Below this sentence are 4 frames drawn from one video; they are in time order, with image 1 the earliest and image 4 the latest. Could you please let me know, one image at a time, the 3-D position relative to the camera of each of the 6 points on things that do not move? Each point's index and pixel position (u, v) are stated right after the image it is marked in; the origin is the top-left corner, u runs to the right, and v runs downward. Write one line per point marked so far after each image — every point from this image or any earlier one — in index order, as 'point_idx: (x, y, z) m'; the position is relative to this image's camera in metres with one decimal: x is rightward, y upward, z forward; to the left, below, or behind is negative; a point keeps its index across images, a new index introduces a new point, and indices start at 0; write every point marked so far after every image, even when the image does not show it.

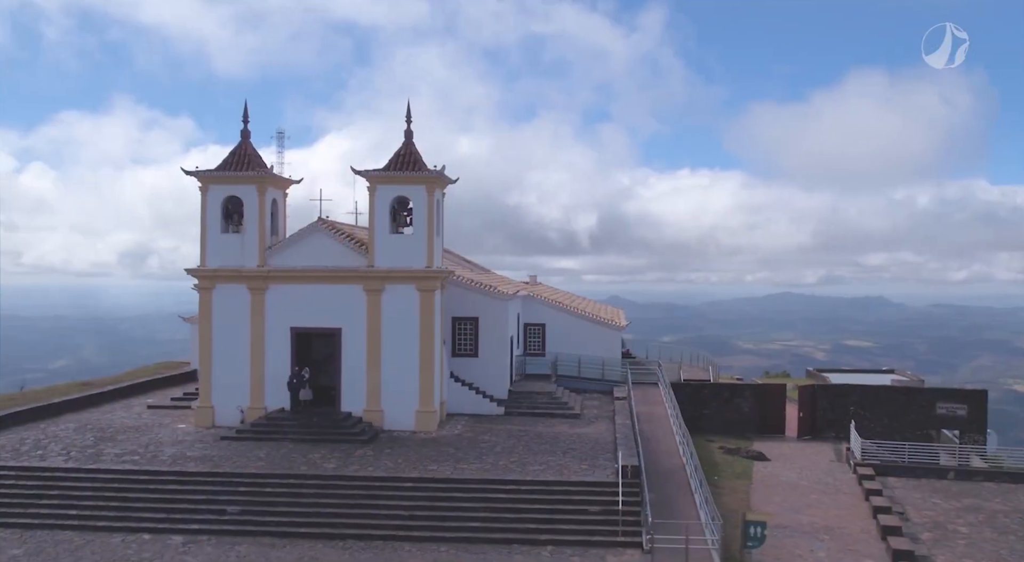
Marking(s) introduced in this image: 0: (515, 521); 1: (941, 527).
0: (+0.1, -4.4, +15.8) m
1: (+9.5, -5.5, +19.0) m
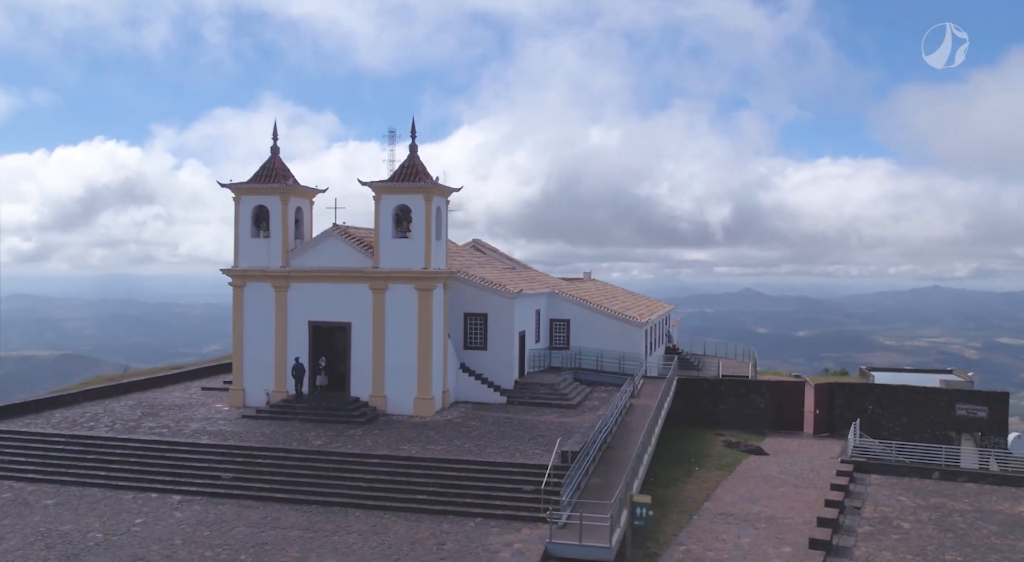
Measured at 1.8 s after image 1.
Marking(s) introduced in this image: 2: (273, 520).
0: (-1.2, -4.5, +18.0) m
1: (+8.6, -5.6, +19.8) m
2: (-4.8, -4.8, +17.2) m
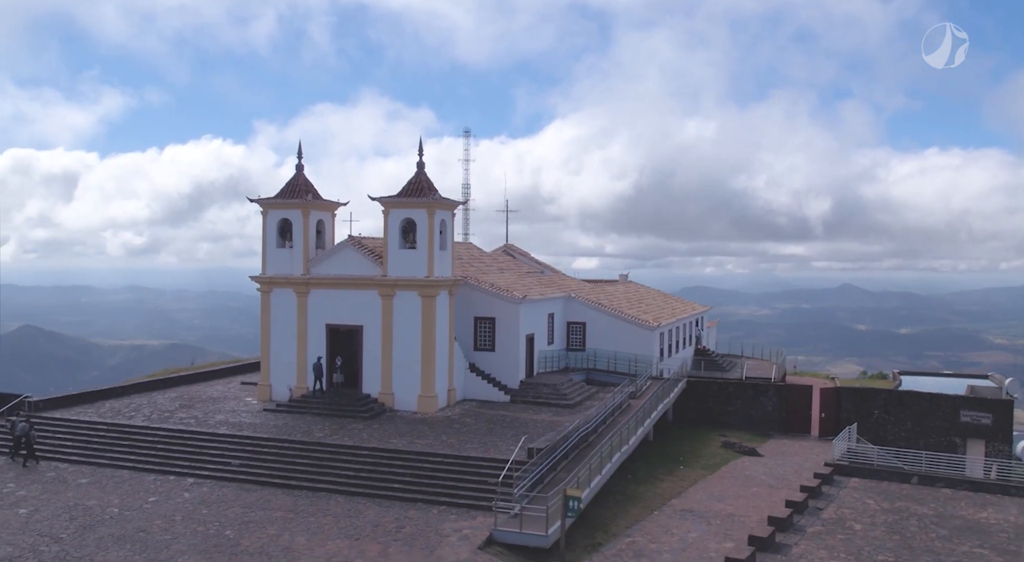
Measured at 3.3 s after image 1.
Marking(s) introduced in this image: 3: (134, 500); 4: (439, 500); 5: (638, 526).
0: (-2.0, -4.8, +20.0) m
1: (+8.0, -5.9, +20.8) m
2: (-5.7, -5.1, +19.6) m
3: (-8.7, -5.1, +19.8) m
4: (-1.7, -5.0, +19.4) m
5: (+2.9, -5.7, +20.0) m
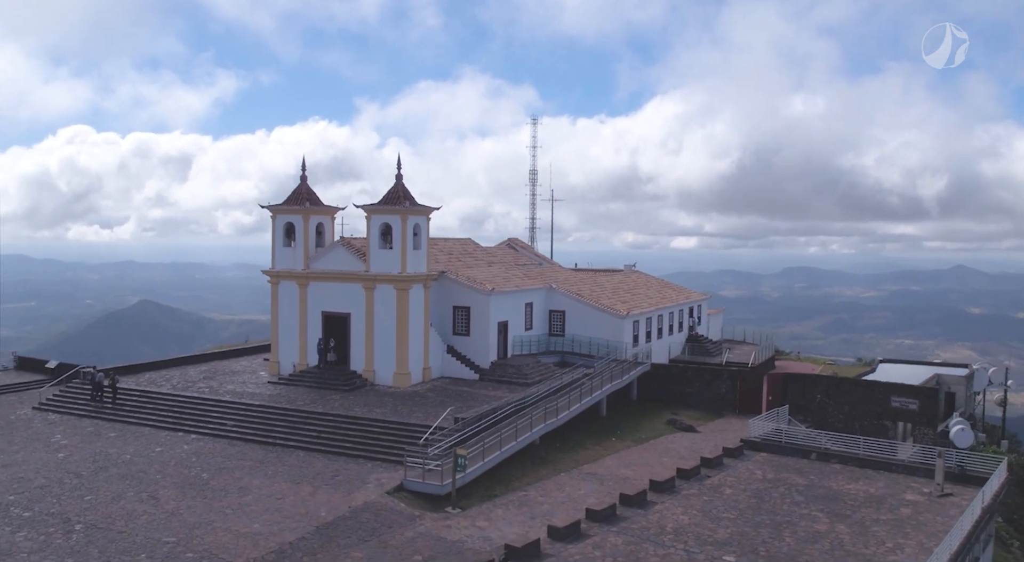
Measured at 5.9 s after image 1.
0: (-4.1, -4.7, +24.9) m
1: (+5.8, -5.9, +24.5) m
2: (-7.9, -5.0, +24.9) m
3: (-10.9, -5.0, +25.4) m
4: (-3.9, -5.0, +24.1) m
5: (+0.7, -5.7, +24.2) m
